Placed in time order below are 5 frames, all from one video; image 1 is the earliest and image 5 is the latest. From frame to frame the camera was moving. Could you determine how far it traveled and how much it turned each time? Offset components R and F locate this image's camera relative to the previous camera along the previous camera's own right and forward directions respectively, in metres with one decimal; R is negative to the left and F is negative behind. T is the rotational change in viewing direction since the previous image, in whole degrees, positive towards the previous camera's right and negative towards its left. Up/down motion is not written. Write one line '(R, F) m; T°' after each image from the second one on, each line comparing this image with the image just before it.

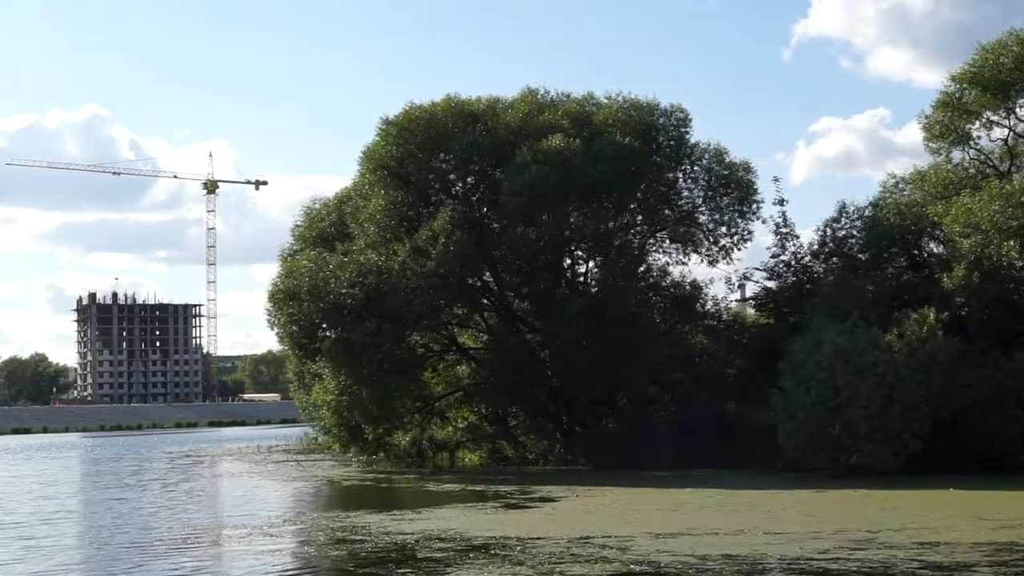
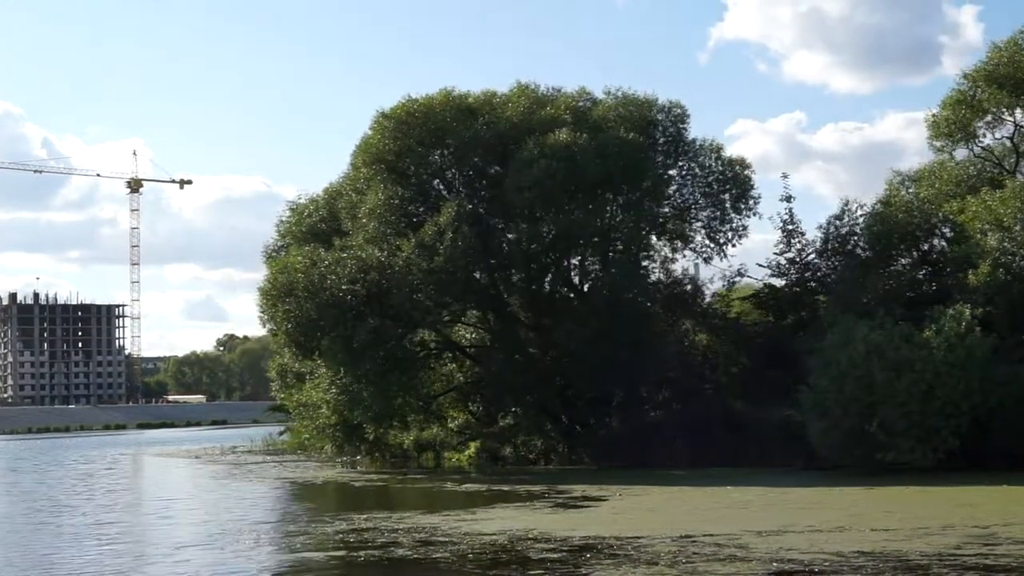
(-2.2, +0.8) m; +3°
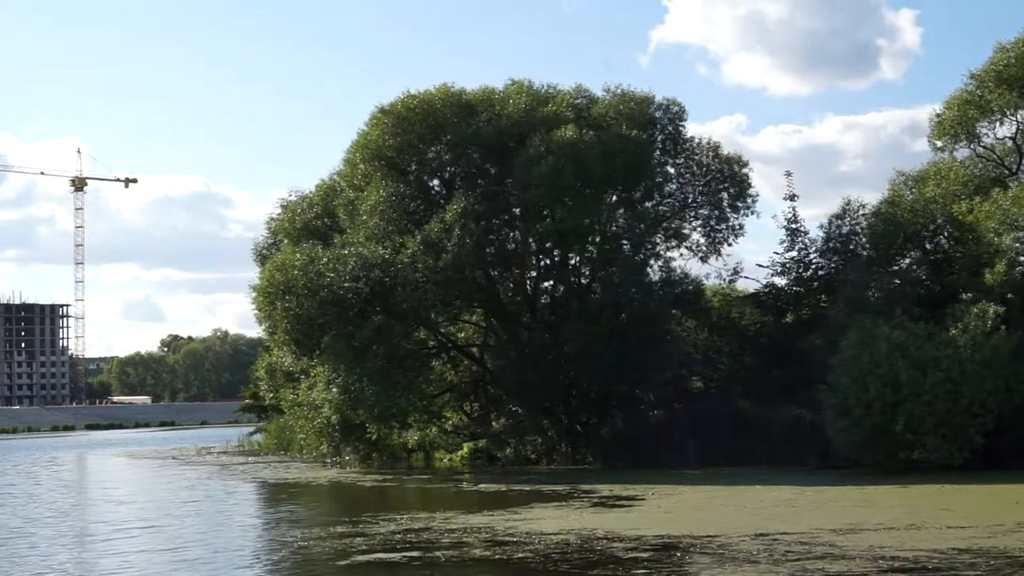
(-1.6, +0.4) m; +2°
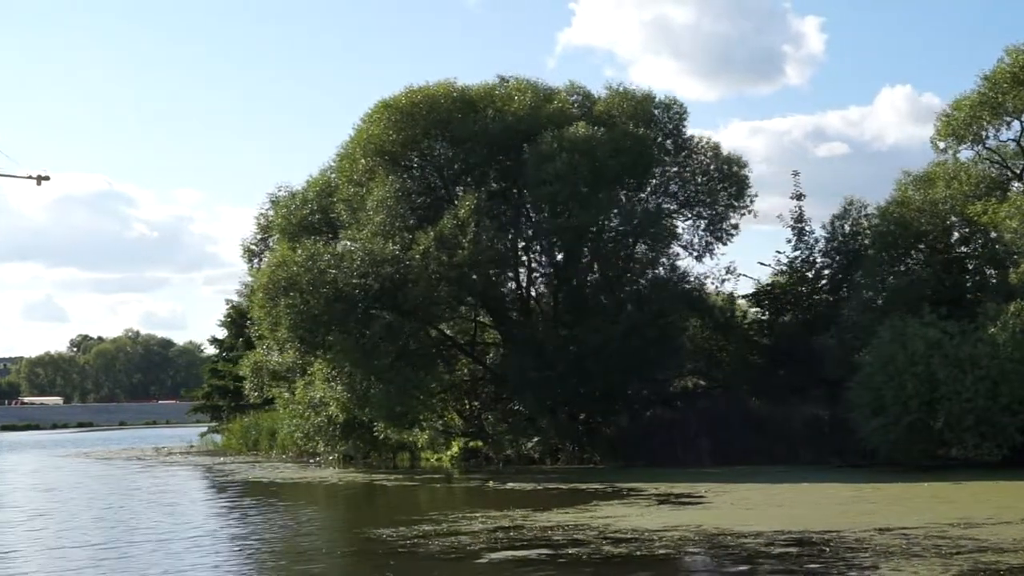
(-2.5, +0.5) m; +3°
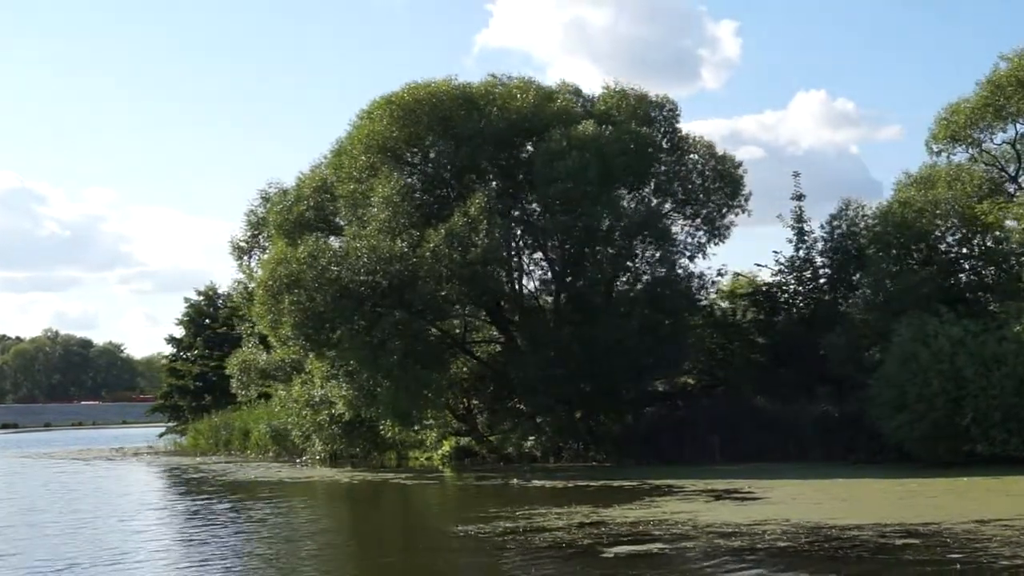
(-2.2, +0.1) m; +3°
